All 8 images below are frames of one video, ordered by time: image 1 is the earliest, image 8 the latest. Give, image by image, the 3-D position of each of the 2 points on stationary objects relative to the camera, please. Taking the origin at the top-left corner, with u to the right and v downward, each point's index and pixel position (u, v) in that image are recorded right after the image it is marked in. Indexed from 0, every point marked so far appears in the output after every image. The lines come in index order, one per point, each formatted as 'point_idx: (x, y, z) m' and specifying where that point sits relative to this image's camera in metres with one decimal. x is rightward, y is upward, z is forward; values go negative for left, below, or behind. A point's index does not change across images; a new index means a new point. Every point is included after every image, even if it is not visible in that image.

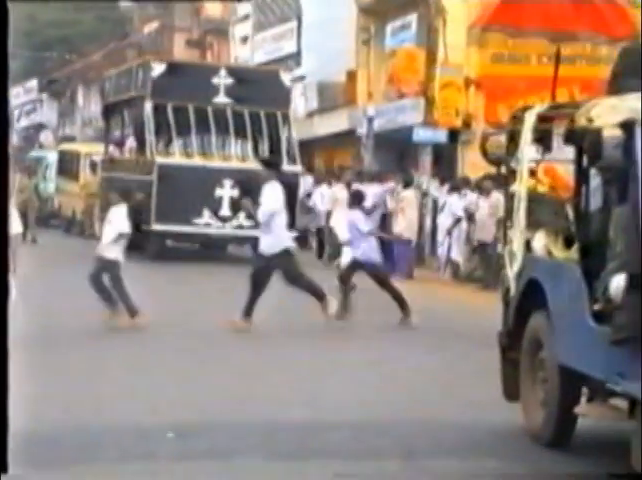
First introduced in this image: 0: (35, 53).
0: (-2.0, +1.3, +8.3) m
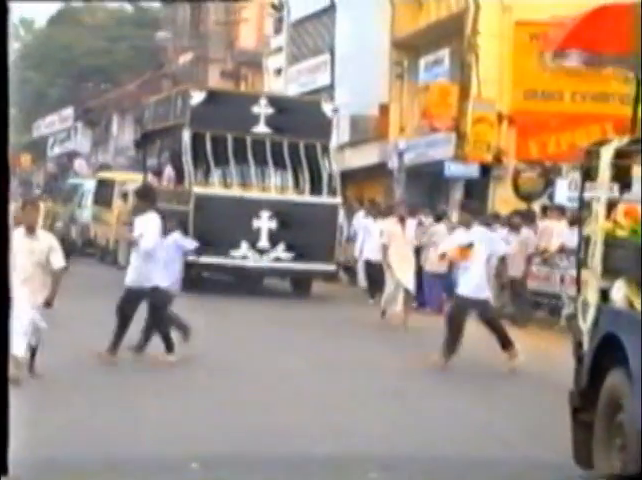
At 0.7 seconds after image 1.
0: (-1.8, +1.1, +8.4) m
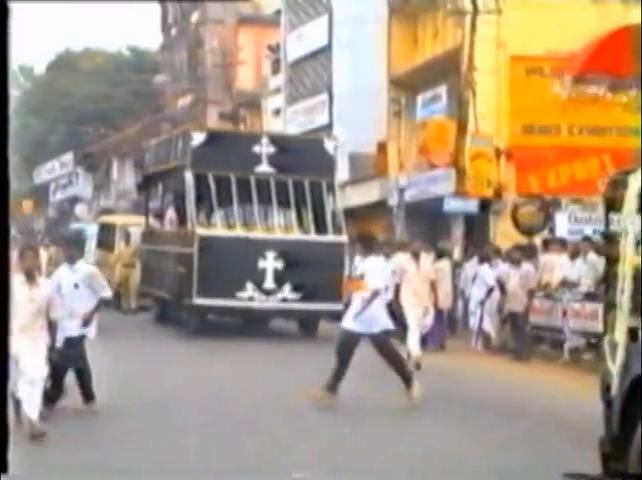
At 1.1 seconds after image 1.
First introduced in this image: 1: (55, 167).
0: (-1.8, +0.8, +8.4) m
1: (-1.9, +0.5, +8.4) m
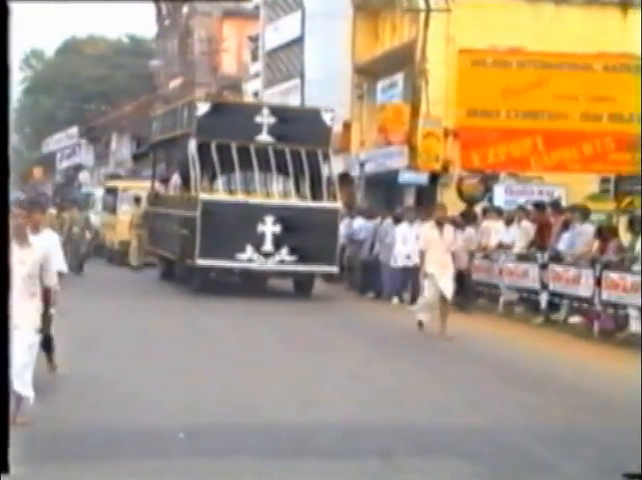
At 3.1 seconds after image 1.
0: (-2.0, +1.1, +9.7) m
1: (-2.1, +0.8, +9.7) m
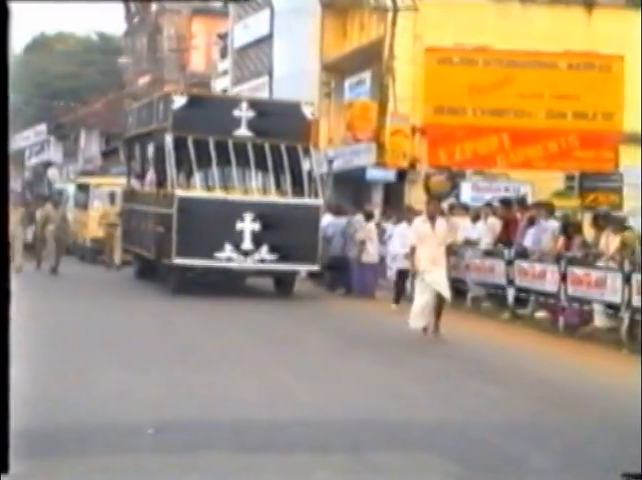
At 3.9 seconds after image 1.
0: (-2.3, +1.1, +9.7) m
1: (-2.4, +0.8, +9.7) m
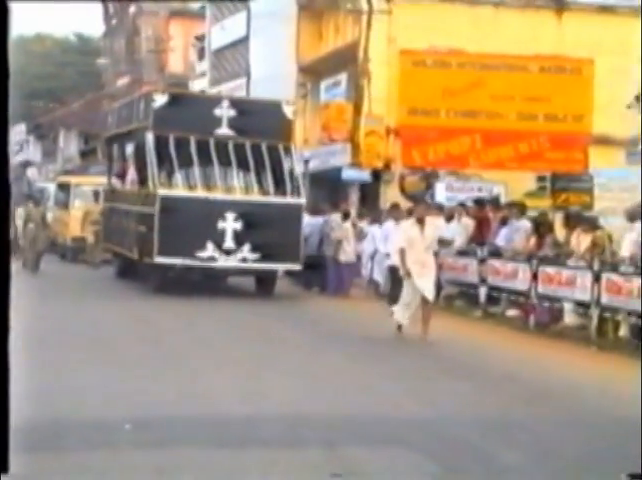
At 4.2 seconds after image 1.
0: (-2.5, +1.1, +9.9) m
1: (-2.6, +0.9, +9.8) m
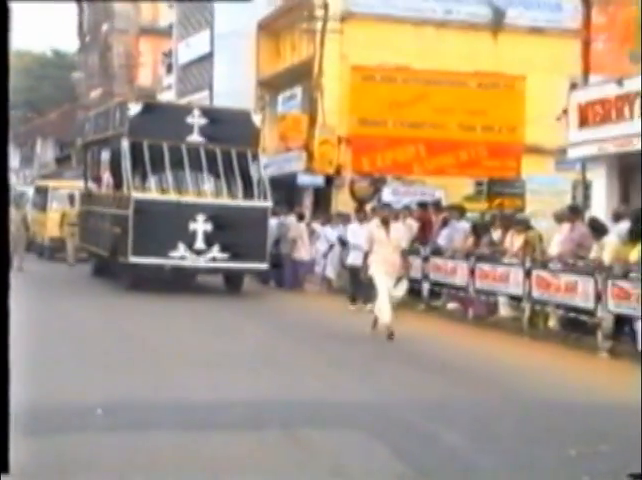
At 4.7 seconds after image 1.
0: (-2.8, +1.1, +10.7) m
1: (-2.9, +0.9, +10.7) m
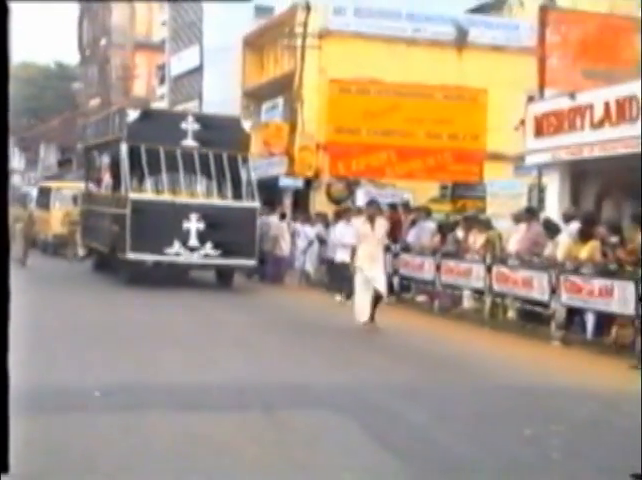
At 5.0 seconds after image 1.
0: (-3.0, +1.2, +11.7) m
1: (-3.1, +0.9, +11.7) m
